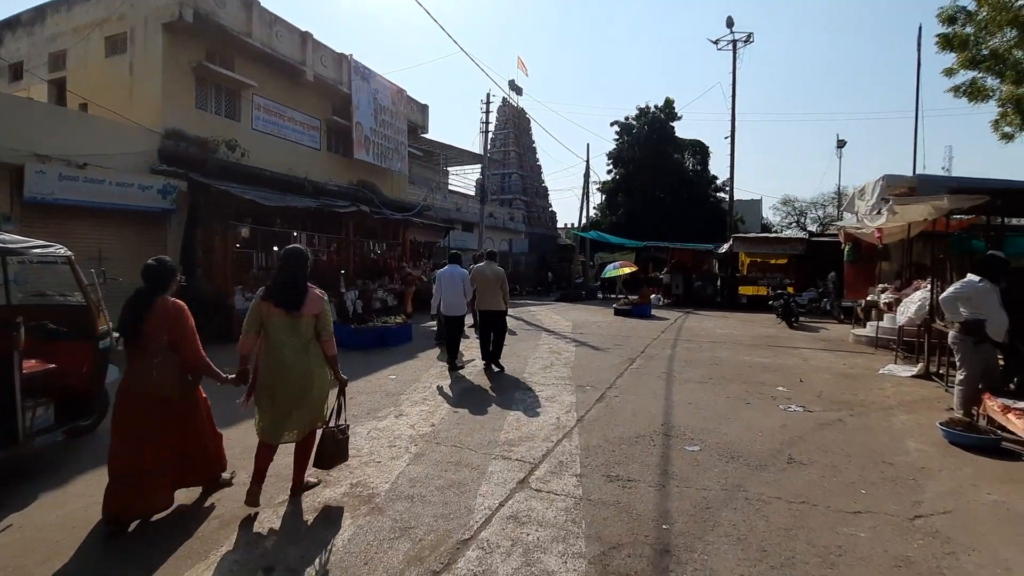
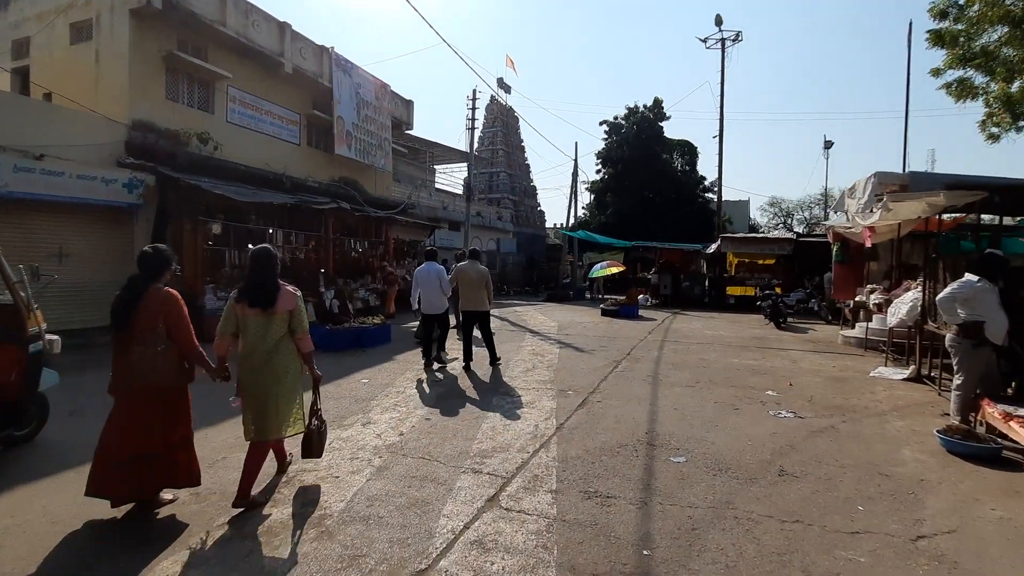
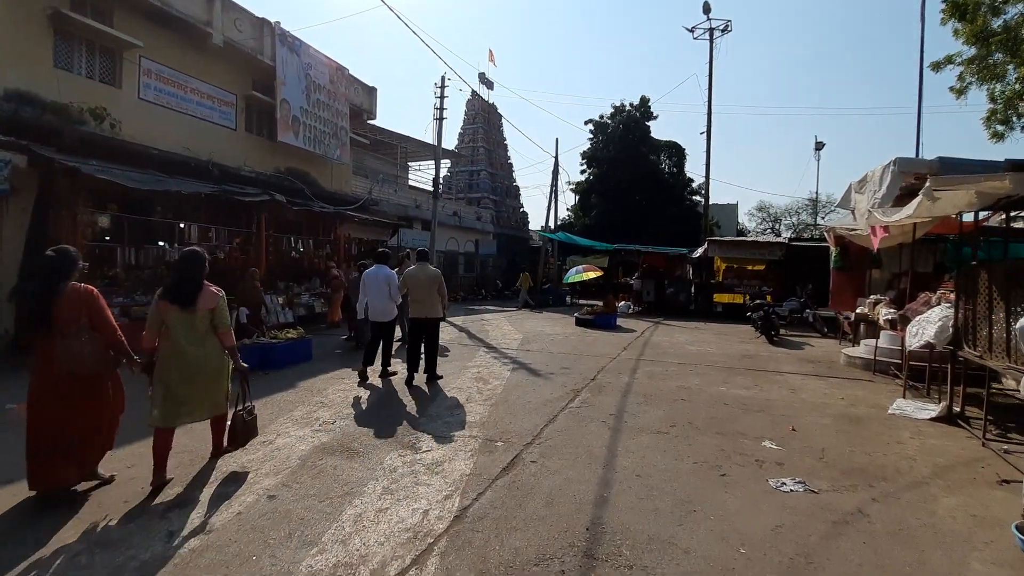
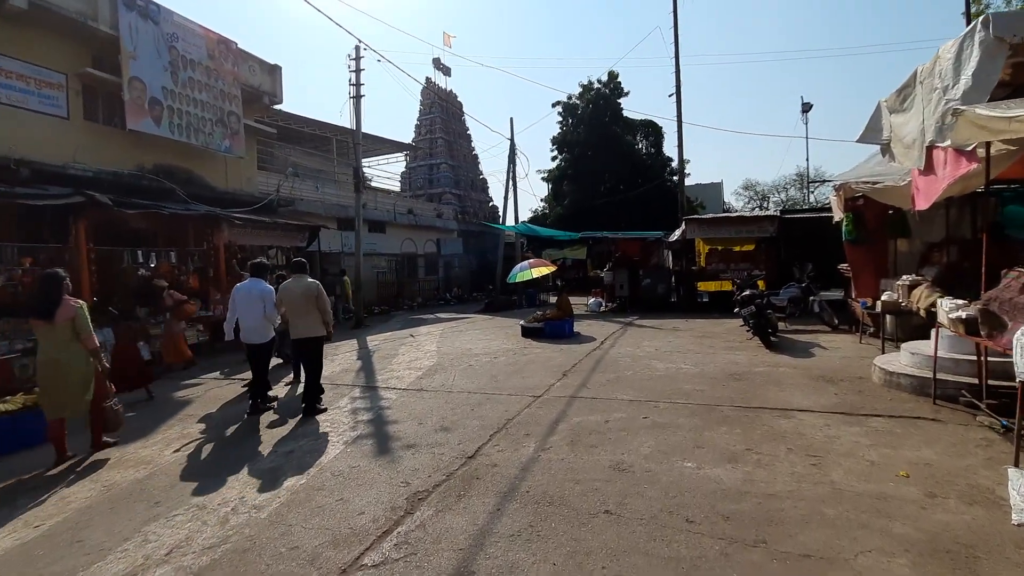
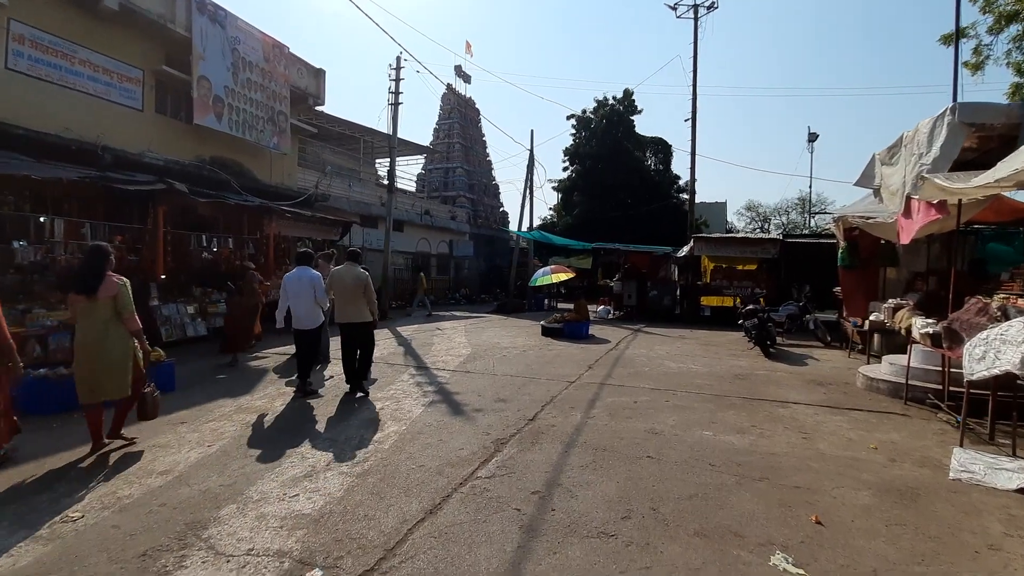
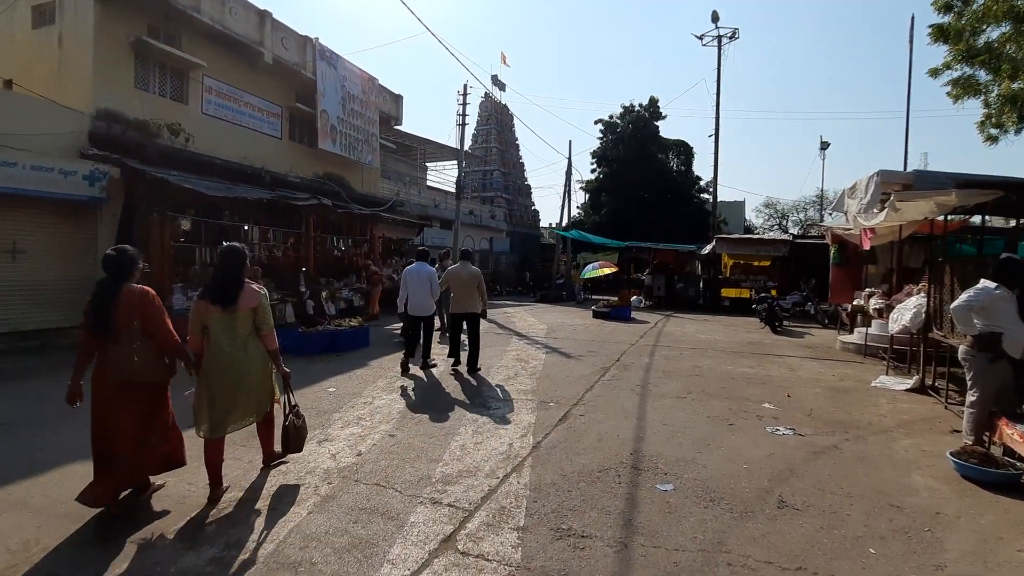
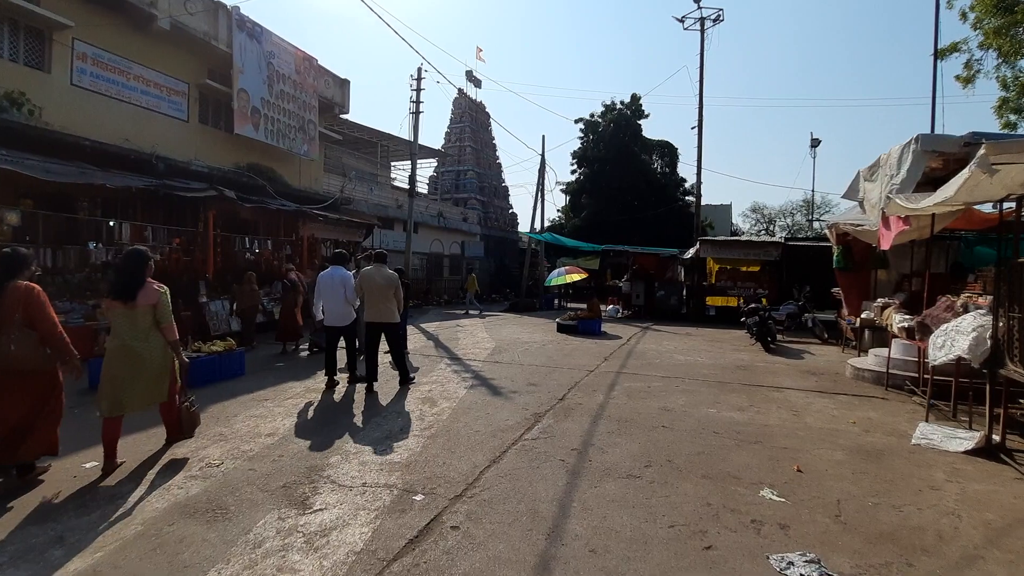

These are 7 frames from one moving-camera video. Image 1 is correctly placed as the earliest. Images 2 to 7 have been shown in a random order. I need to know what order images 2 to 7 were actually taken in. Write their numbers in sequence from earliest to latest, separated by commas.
2, 6, 3, 7, 5, 4
